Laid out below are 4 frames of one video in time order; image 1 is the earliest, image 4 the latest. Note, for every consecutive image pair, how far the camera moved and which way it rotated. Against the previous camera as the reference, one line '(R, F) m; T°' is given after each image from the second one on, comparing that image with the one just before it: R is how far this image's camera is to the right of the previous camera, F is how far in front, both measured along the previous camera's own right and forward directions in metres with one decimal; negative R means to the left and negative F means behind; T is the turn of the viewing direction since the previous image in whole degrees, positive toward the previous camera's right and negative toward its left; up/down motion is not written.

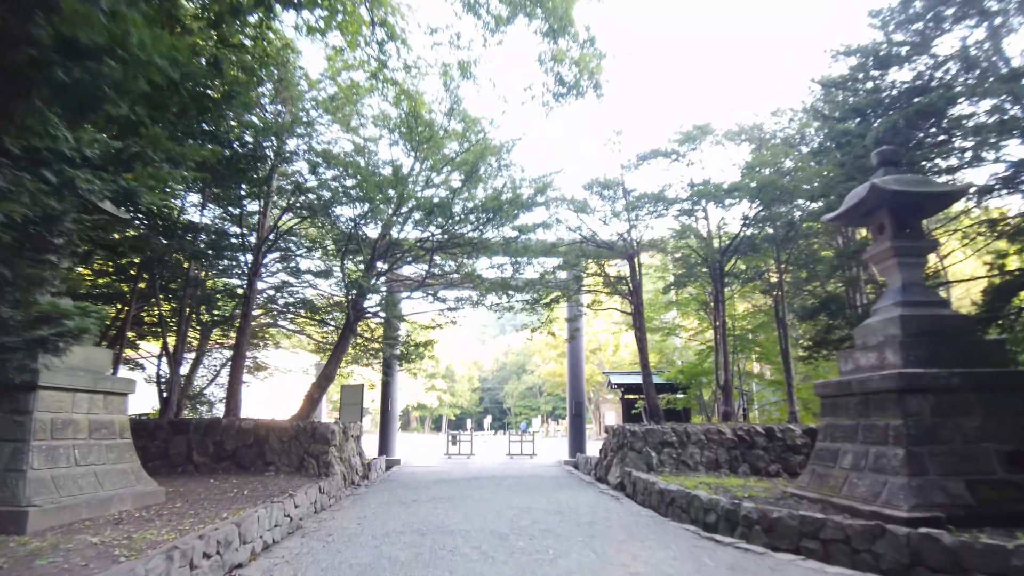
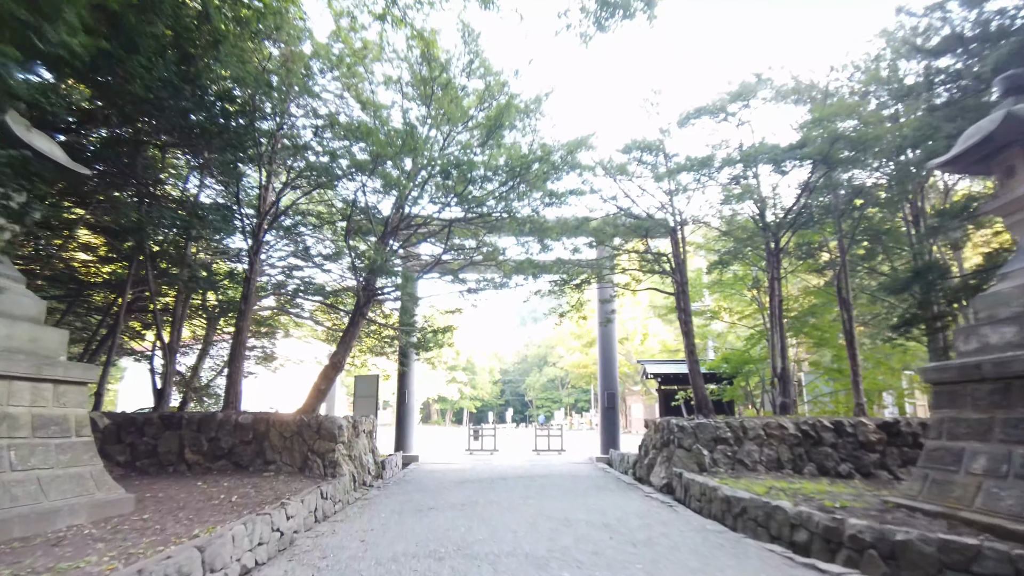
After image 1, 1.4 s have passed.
(-0.1, +1.1) m; -2°
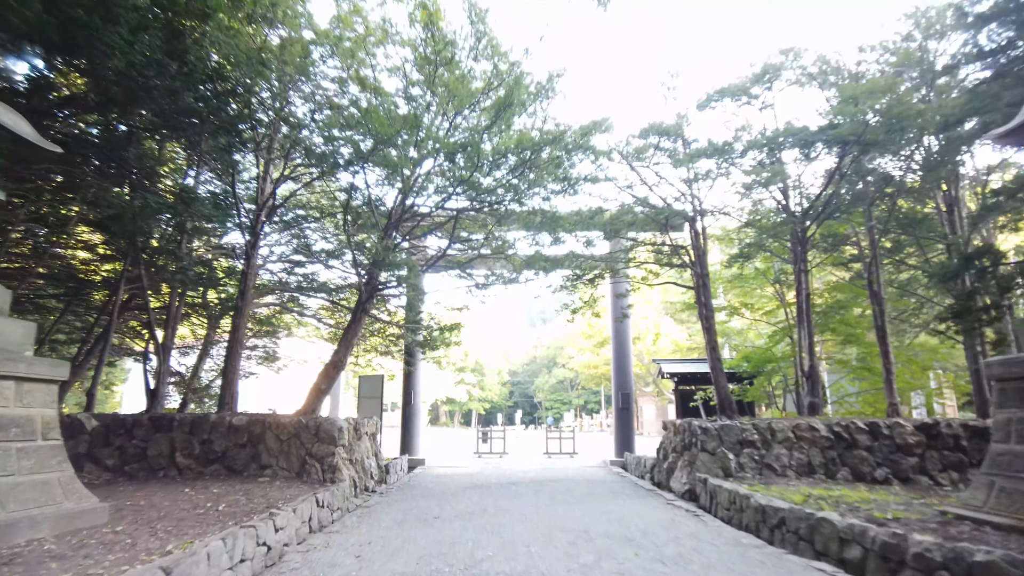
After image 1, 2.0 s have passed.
(0.0, +0.5) m; -1°
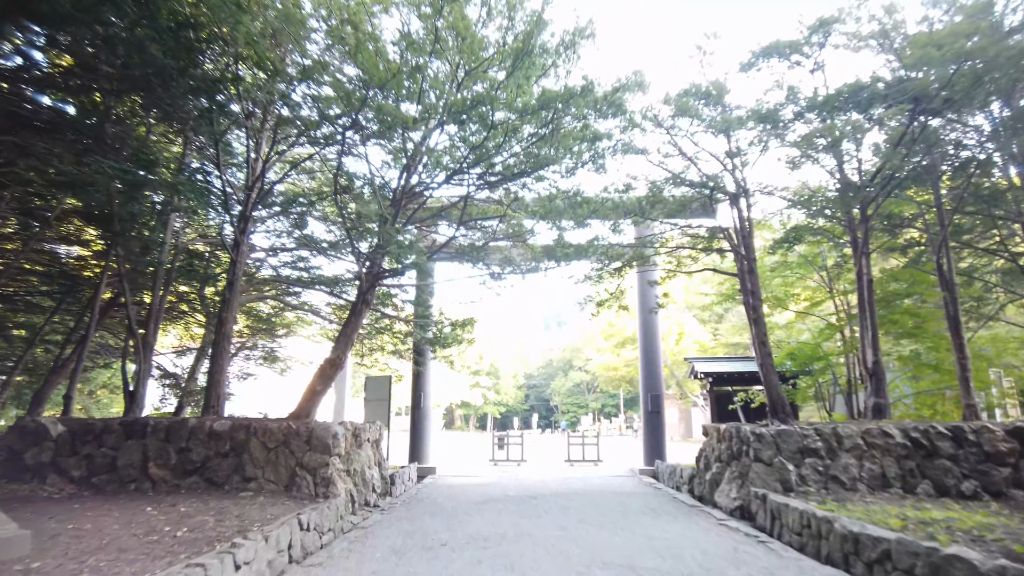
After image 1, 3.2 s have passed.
(-0.1, +1.0) m; -1°
